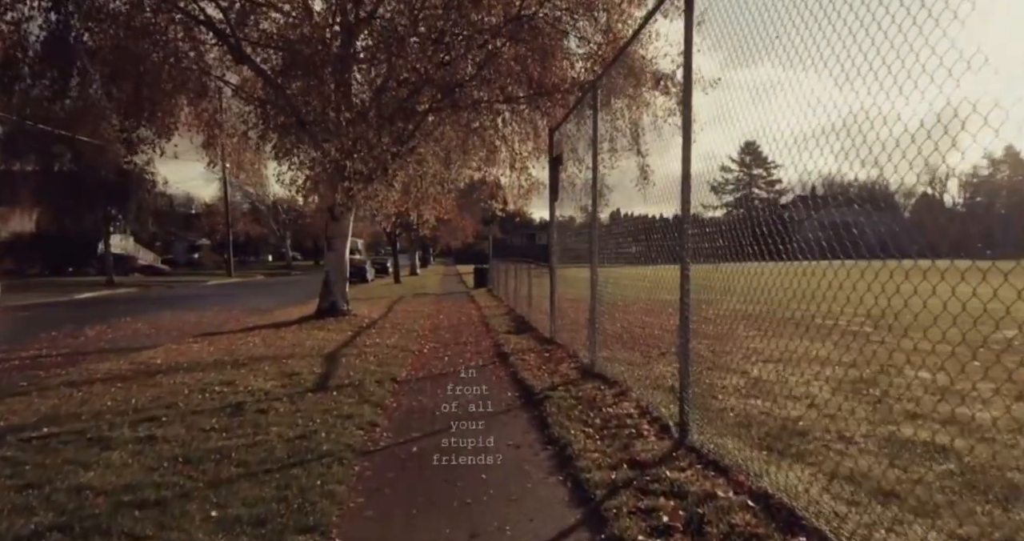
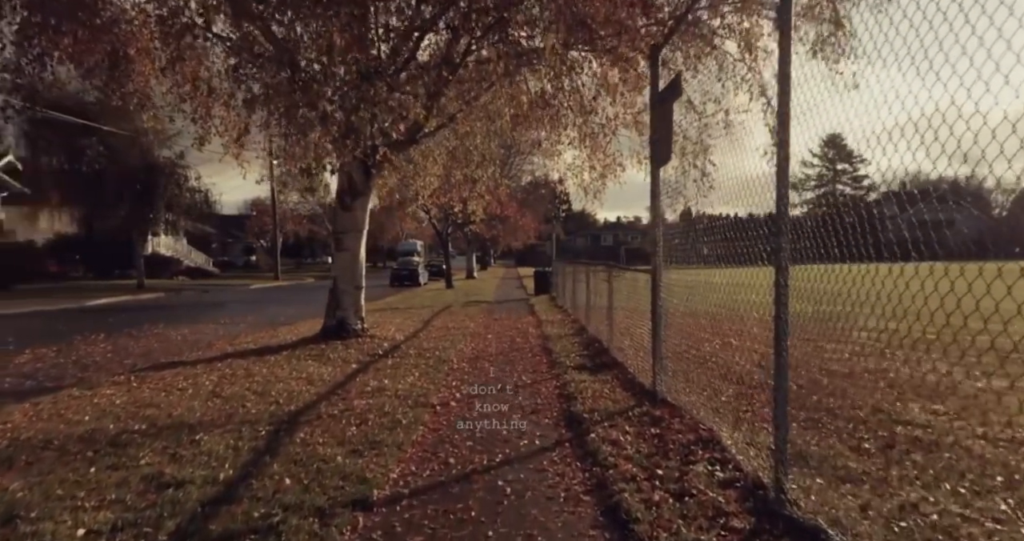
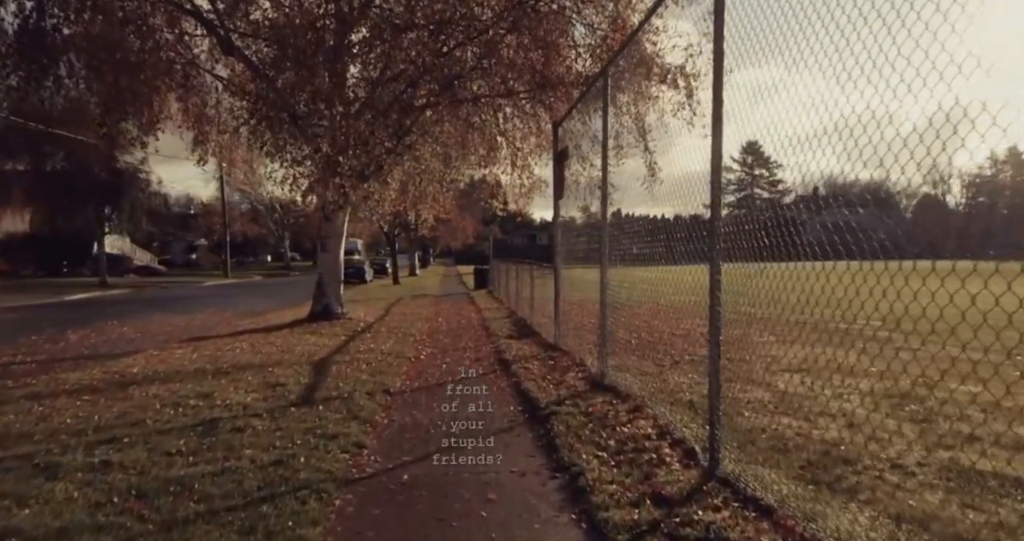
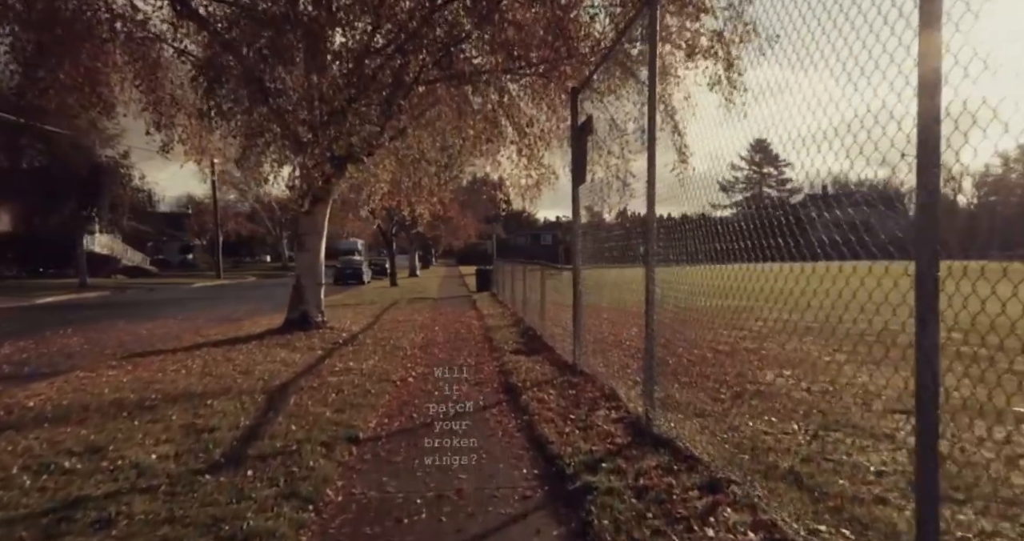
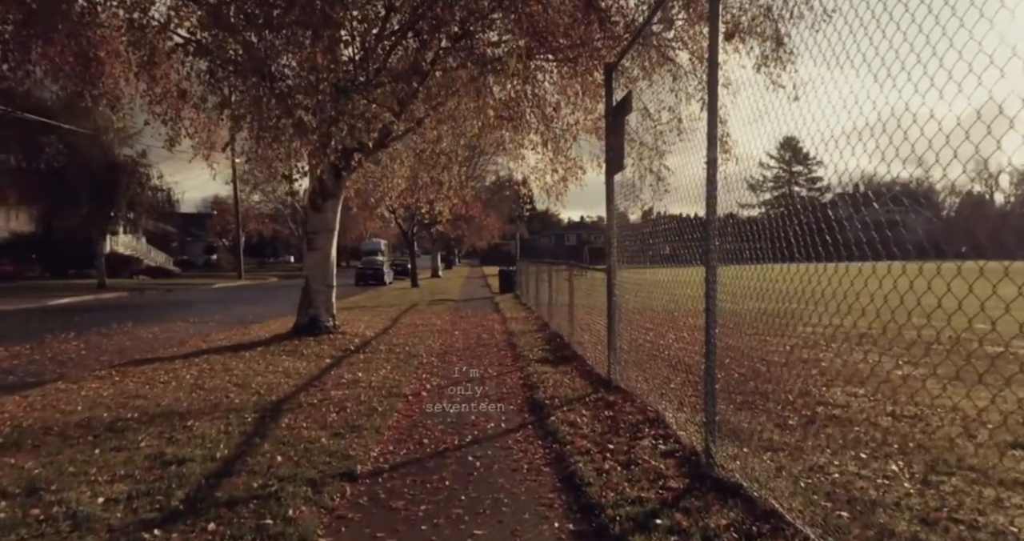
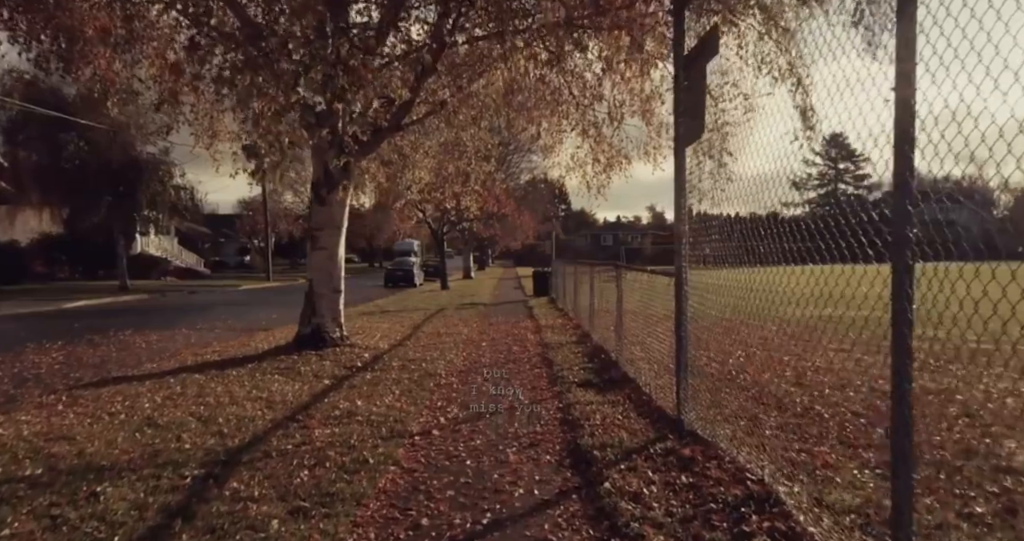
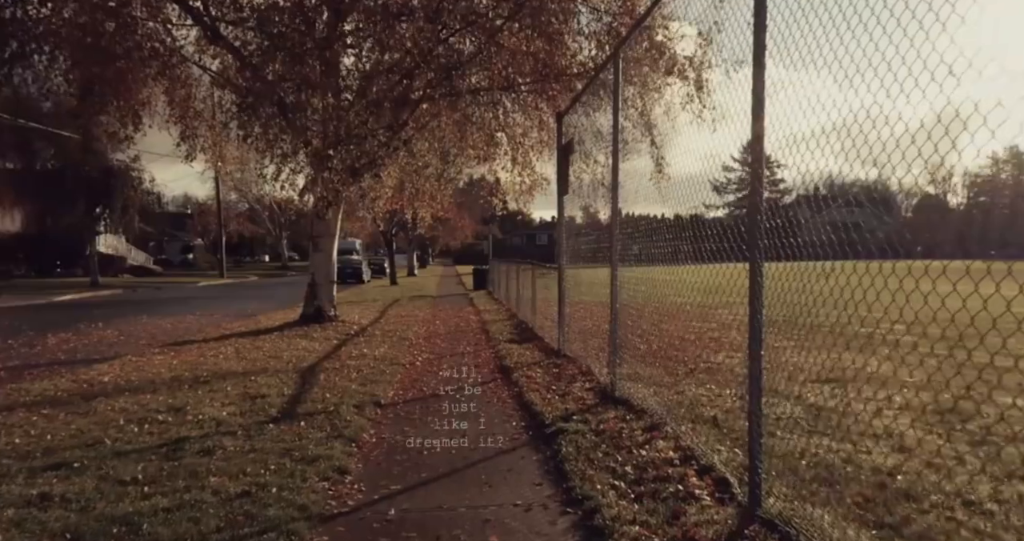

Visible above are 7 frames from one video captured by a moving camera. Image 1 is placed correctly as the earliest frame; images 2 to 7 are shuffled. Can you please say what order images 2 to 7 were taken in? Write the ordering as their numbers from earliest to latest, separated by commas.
3, 7, 4, 5, 2, 6
